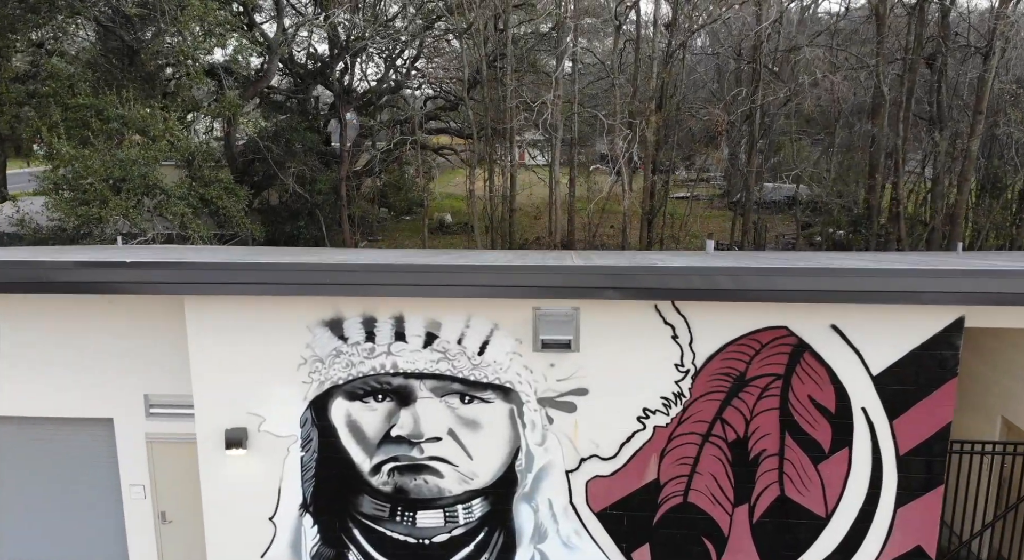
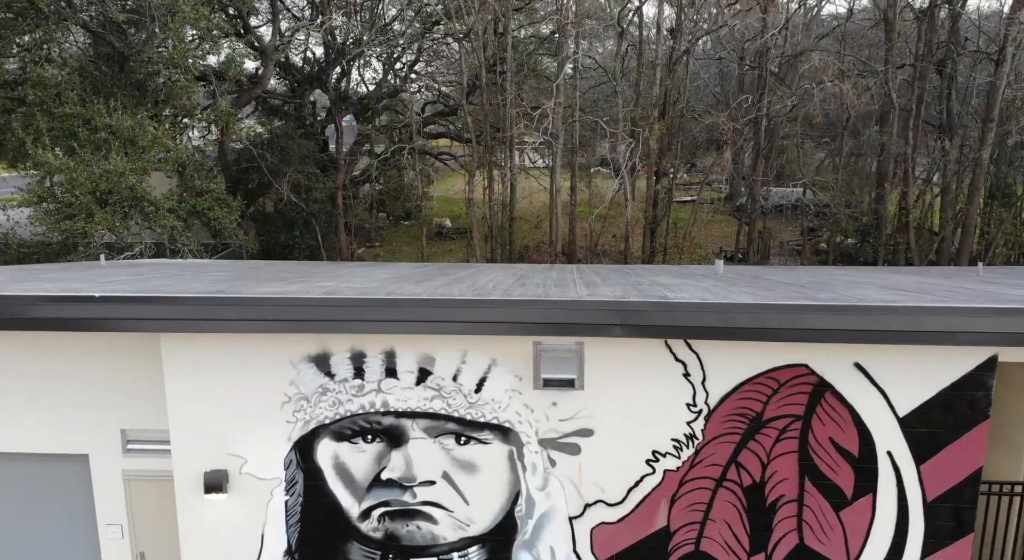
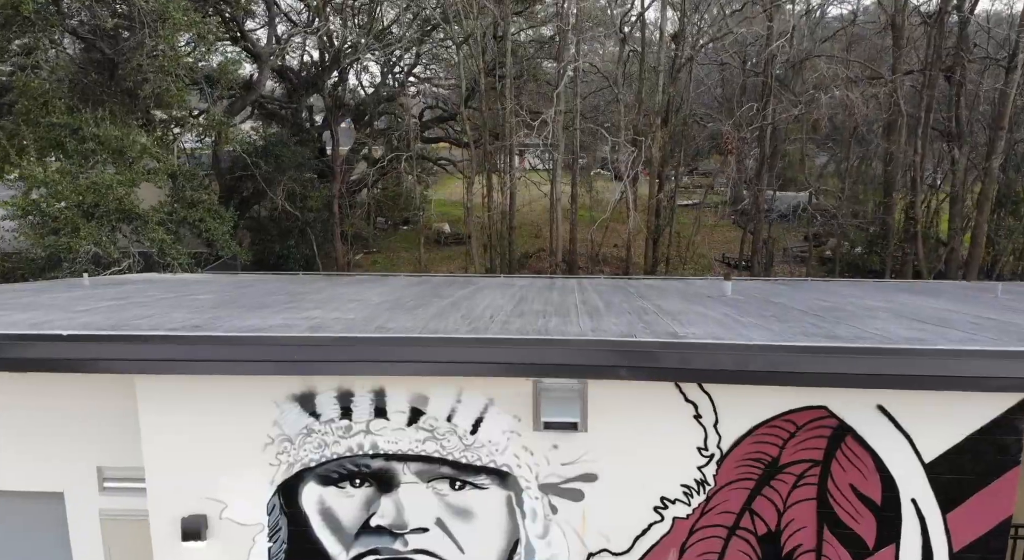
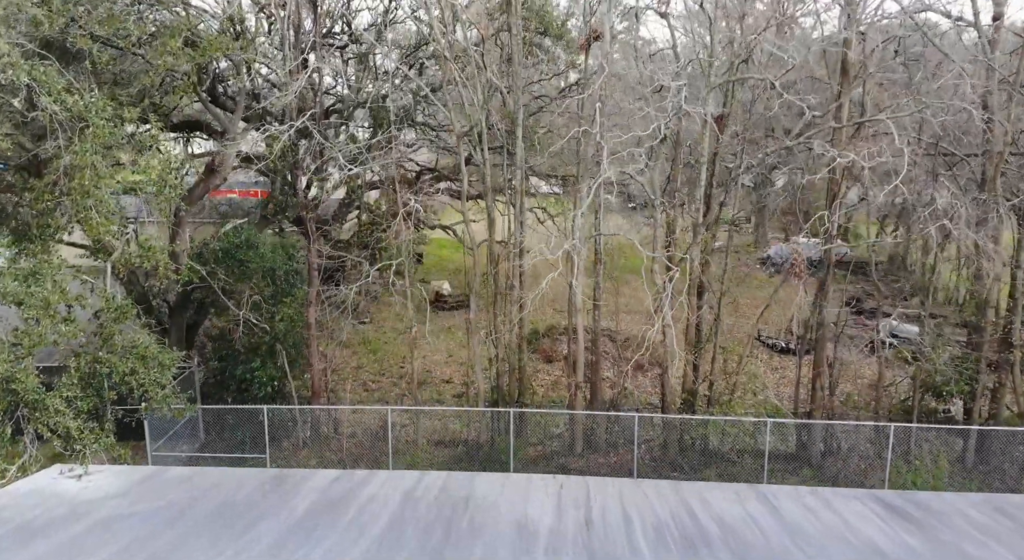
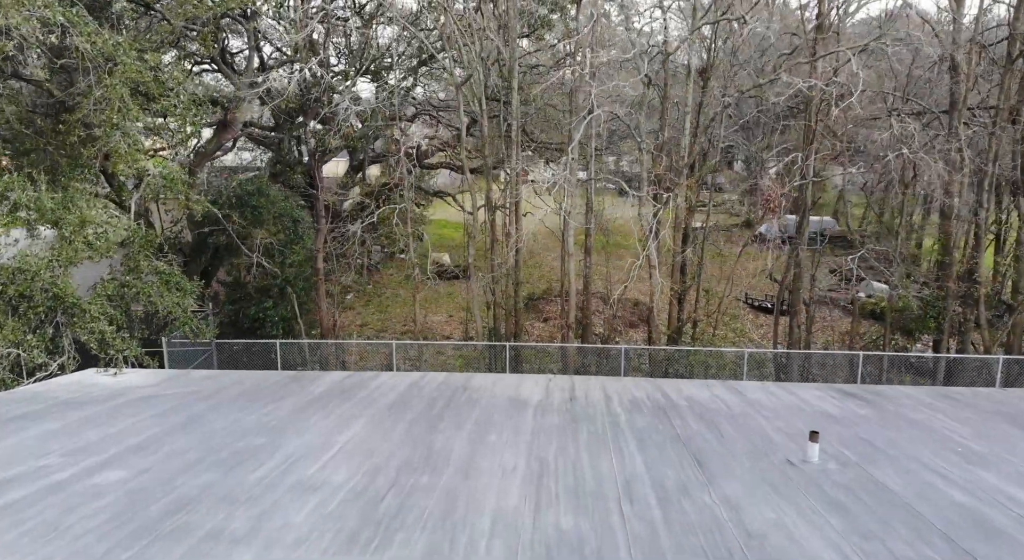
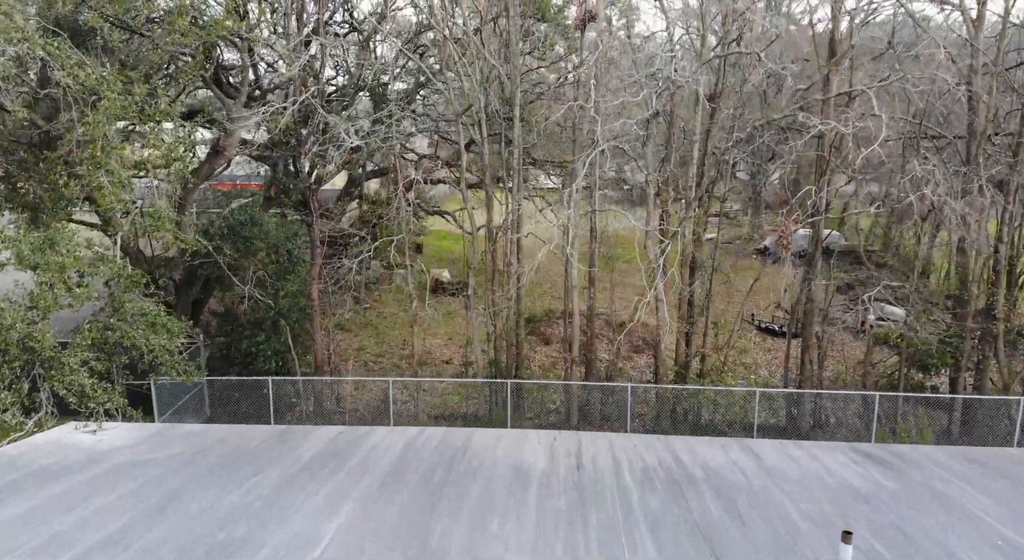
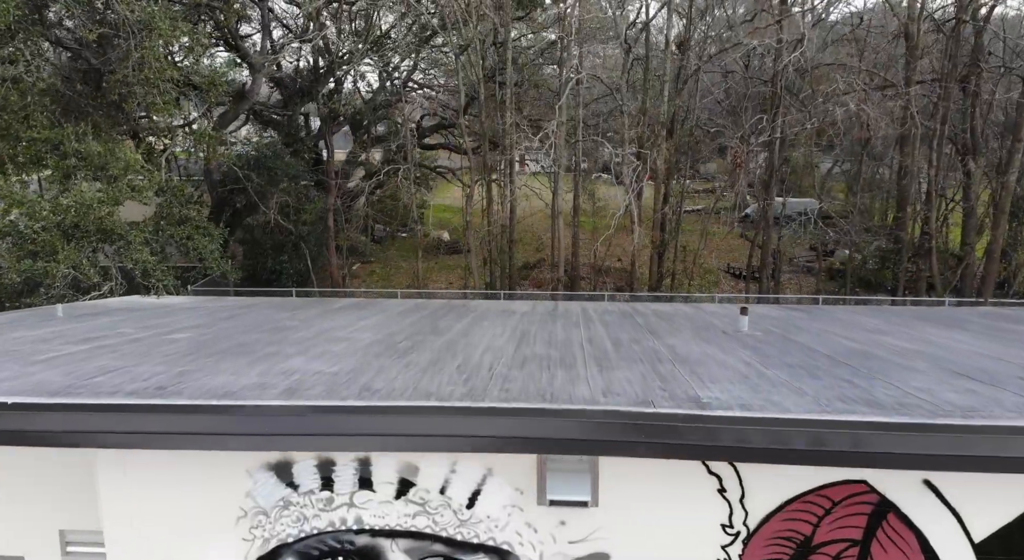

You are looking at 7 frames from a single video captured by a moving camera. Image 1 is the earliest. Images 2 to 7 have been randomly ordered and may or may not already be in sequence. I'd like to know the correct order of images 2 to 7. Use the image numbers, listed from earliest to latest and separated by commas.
2, 3, 7, 5, 6, 4
